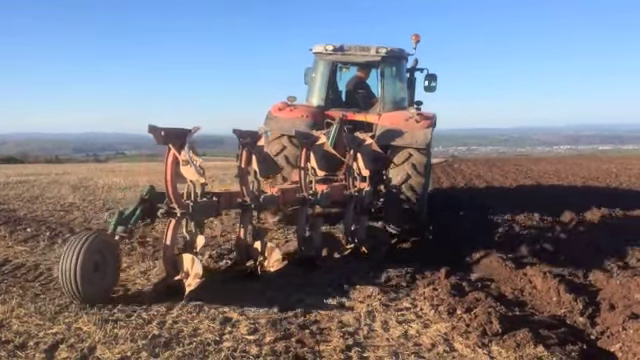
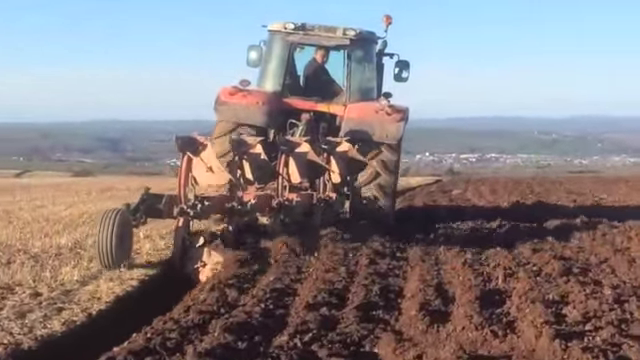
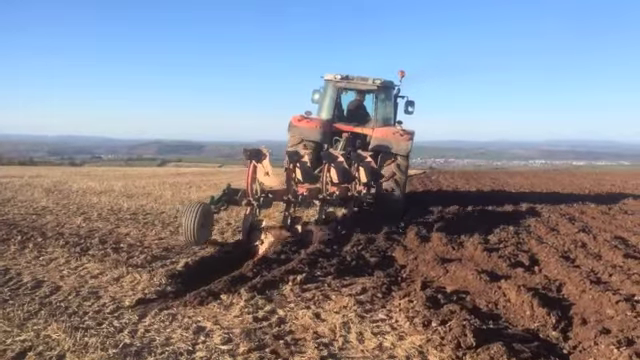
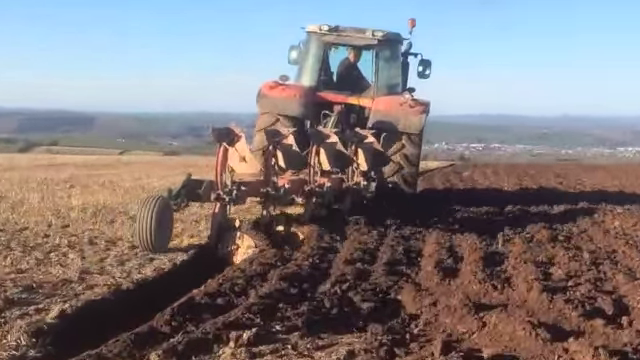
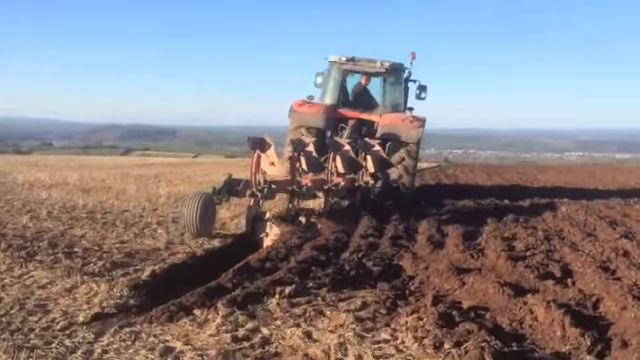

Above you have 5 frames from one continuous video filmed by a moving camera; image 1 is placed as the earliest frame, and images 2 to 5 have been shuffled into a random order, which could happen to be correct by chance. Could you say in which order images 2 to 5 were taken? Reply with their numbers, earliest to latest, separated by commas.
3, 5, 4, 2
